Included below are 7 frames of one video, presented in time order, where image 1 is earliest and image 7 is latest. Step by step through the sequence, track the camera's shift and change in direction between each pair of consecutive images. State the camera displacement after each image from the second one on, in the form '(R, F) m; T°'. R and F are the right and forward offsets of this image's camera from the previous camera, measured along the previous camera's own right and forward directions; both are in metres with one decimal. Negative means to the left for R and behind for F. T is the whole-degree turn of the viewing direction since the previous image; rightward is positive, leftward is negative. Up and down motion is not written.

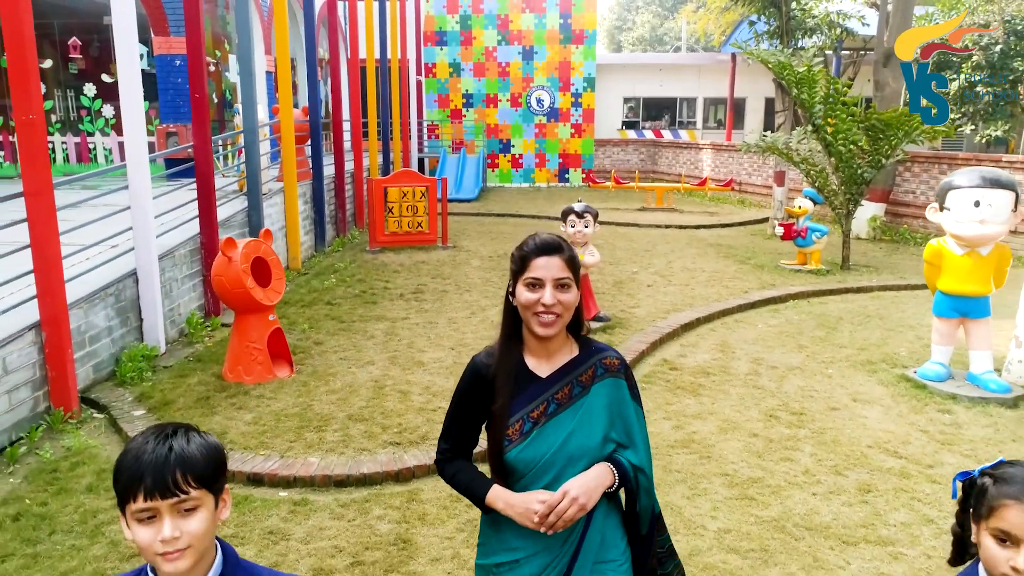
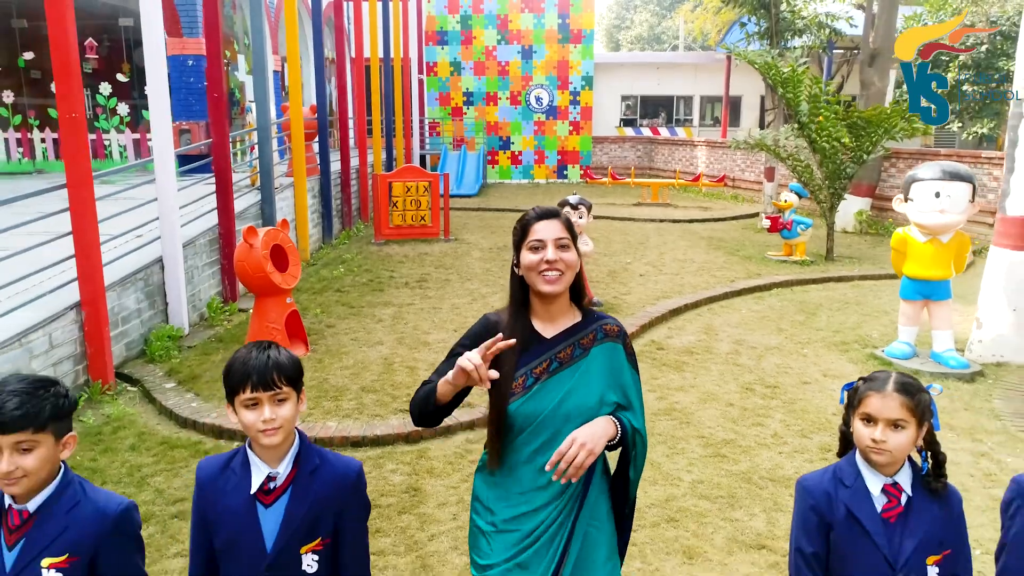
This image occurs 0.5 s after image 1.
(0.0, -0.4) m; 0°
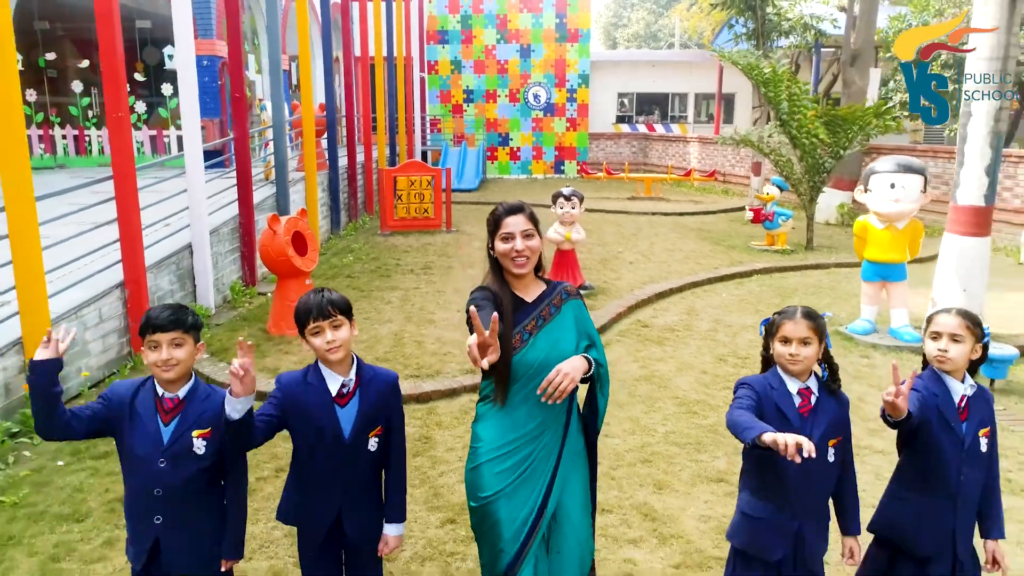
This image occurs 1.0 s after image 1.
(0.0, -0.5) m; 0°
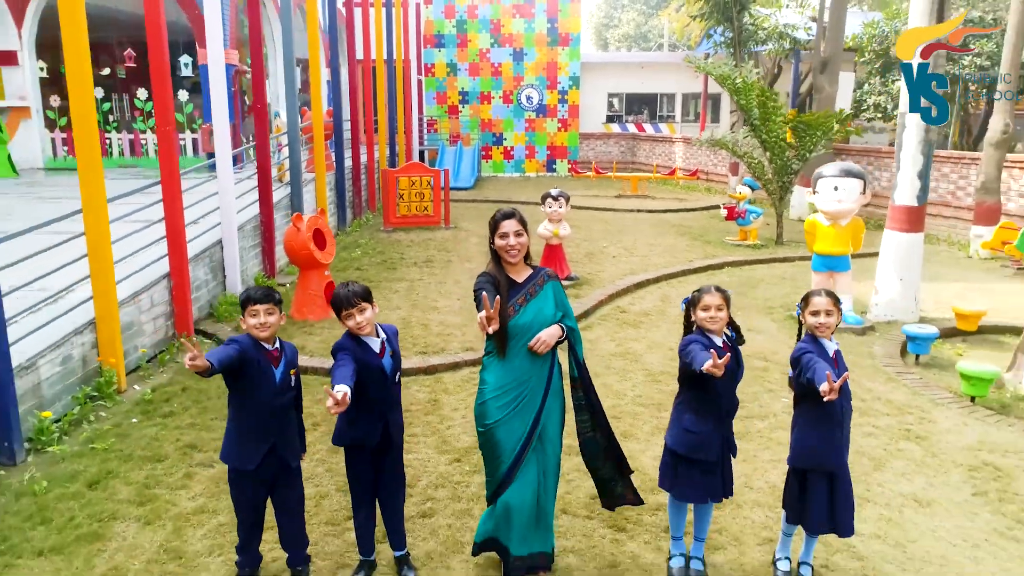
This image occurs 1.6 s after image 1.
(0.0, -0.8) m; 0°
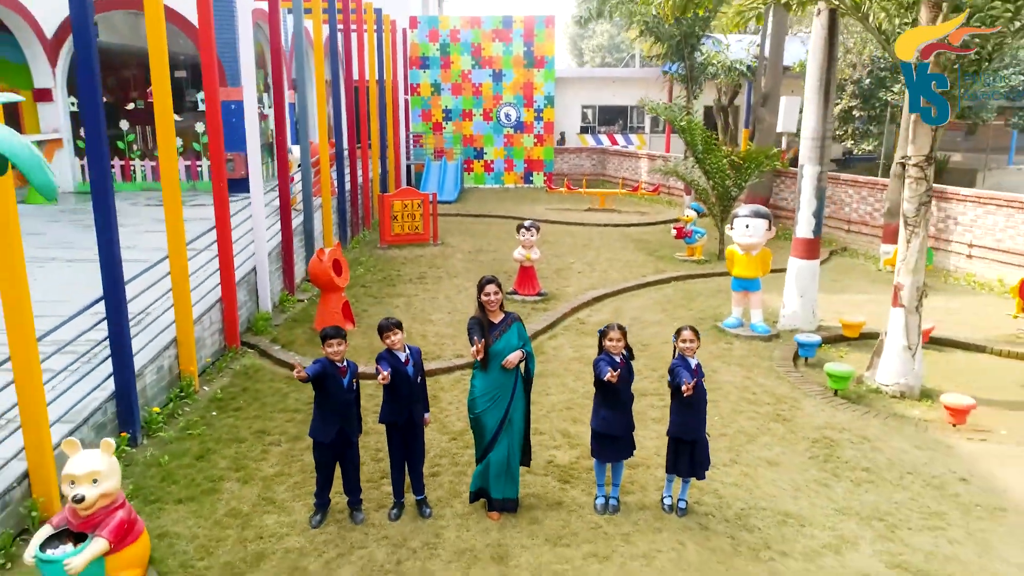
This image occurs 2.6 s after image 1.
(0.0, -1.5) m; +1°
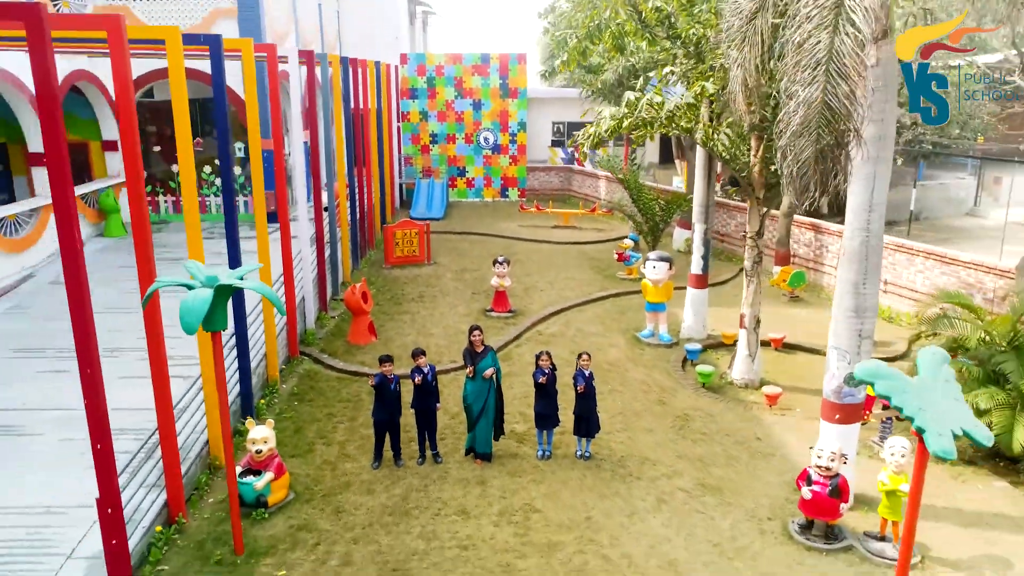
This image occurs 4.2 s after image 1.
(+0.1, -3.1) m; +1°
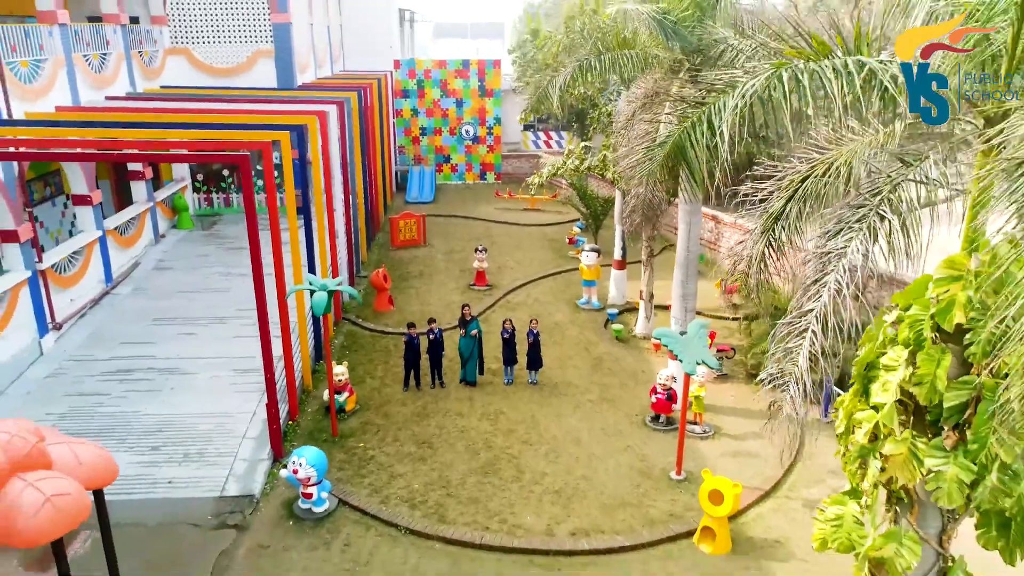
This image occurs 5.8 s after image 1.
(+0.1, -4.7) m; +1°
